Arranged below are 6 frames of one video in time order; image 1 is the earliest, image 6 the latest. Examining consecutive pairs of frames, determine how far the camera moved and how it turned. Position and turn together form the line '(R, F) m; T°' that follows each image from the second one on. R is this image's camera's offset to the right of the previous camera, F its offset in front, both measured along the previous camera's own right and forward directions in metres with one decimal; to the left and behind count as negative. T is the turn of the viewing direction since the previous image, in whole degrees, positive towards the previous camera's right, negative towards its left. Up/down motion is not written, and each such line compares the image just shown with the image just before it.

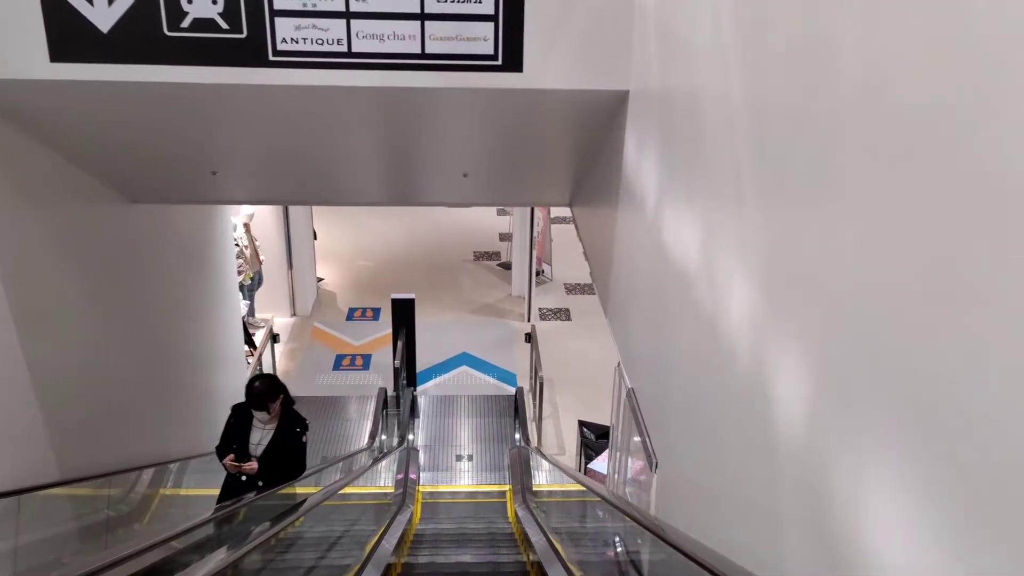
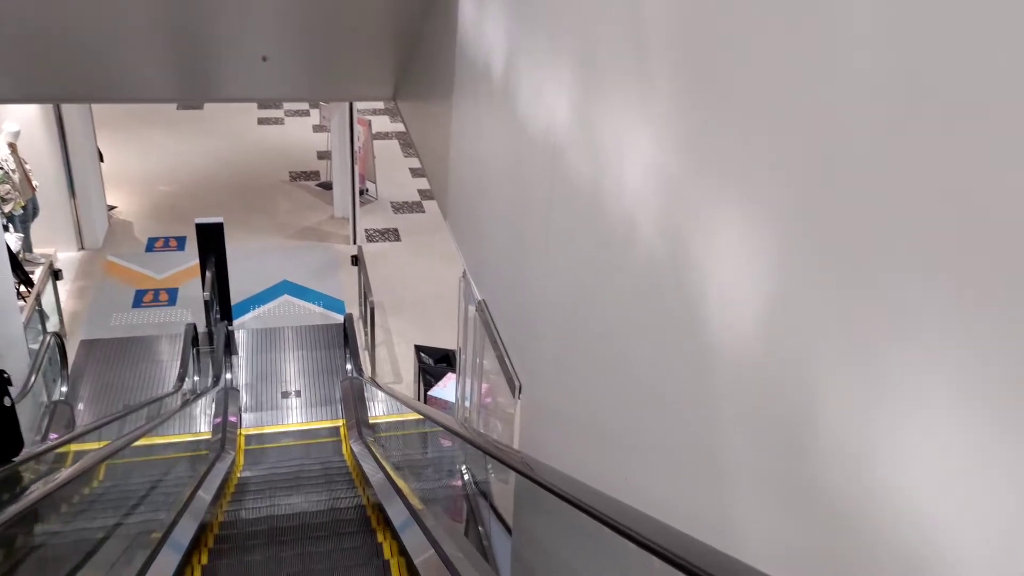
(0.0, +0.5) m; +11°
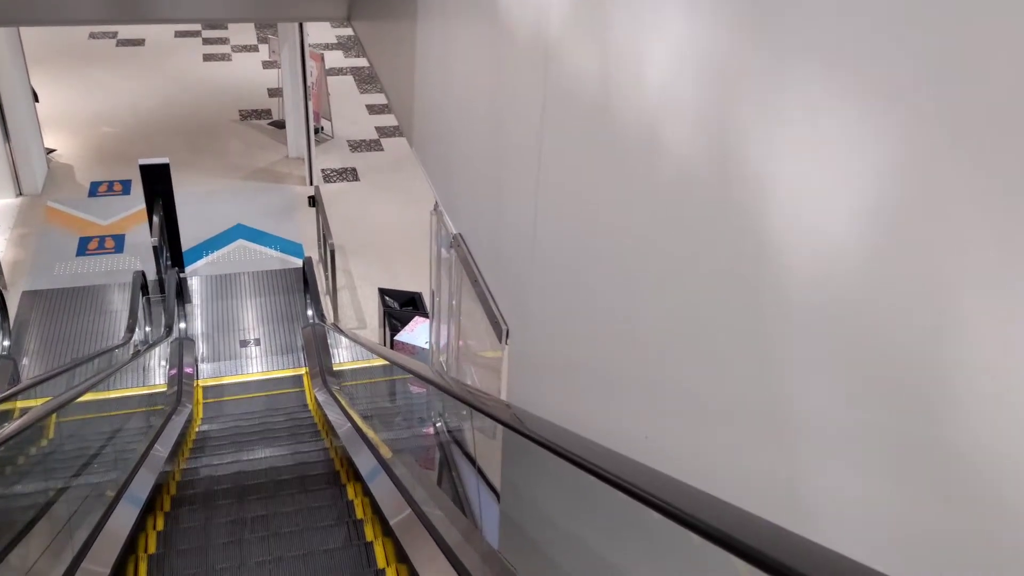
(0.0, +0.2) m; +3°
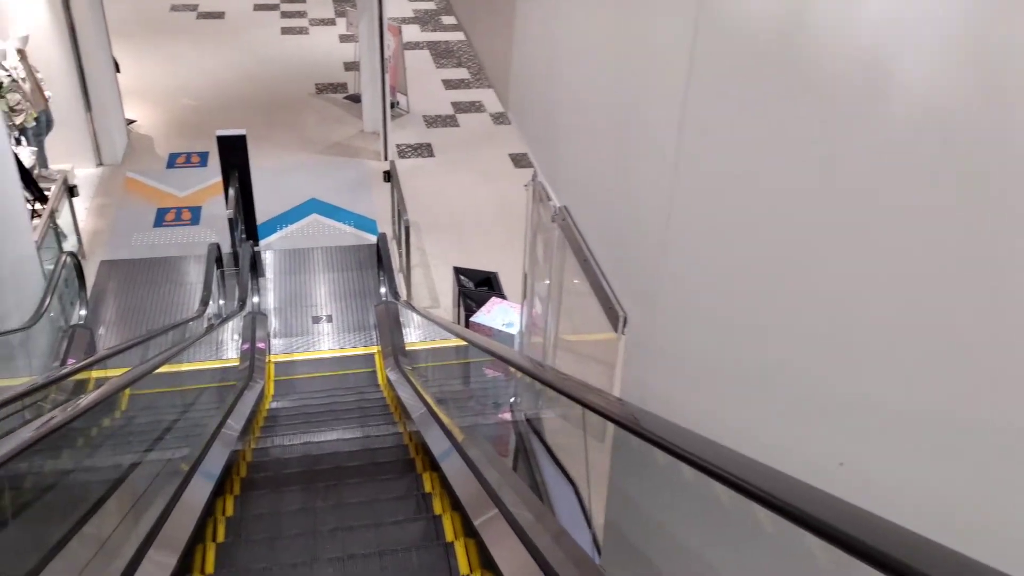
(-0.1, +0.2) m; -4°
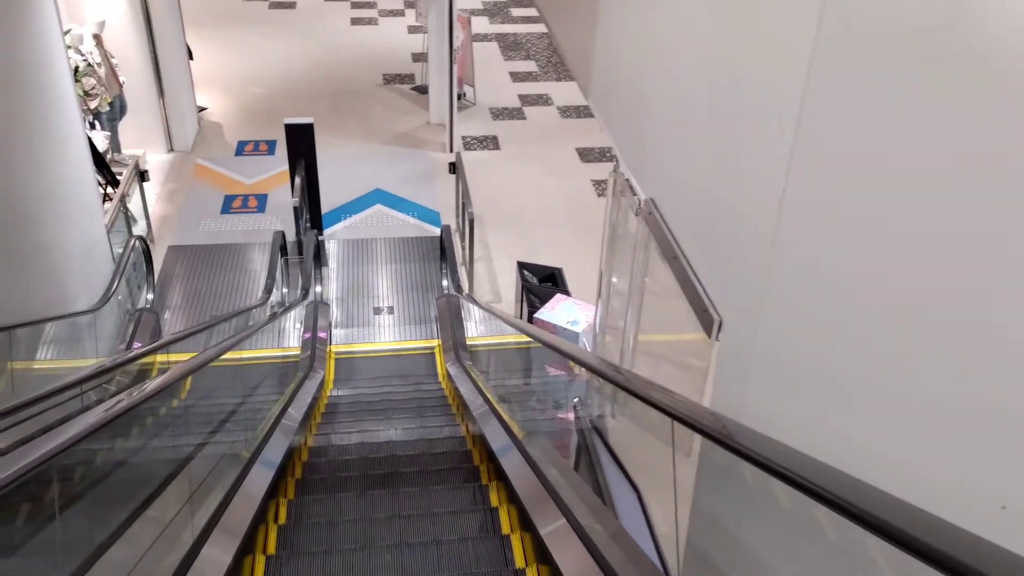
(0.0, +0.1) m; -4°
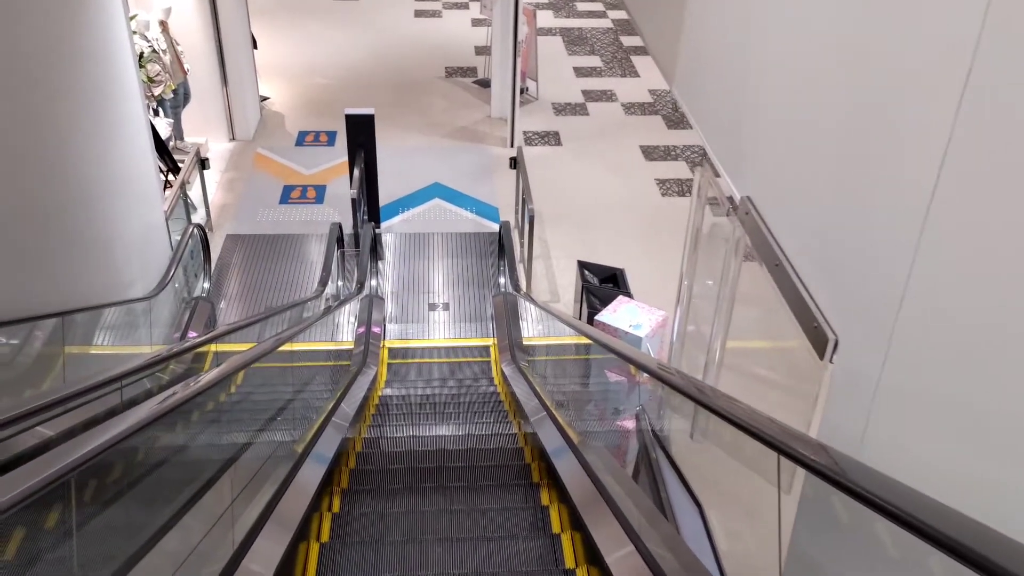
(0.0, +0.2) m; -3°
